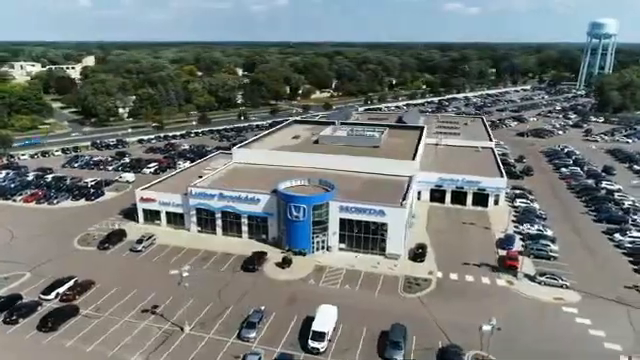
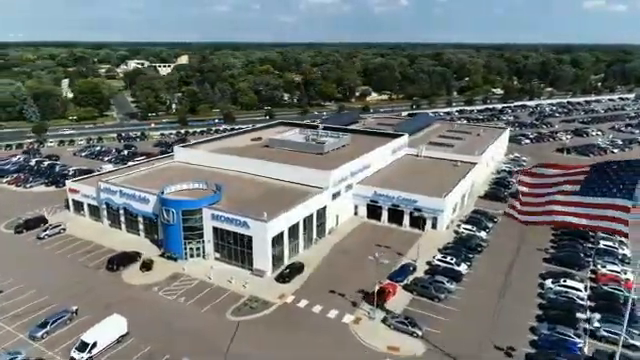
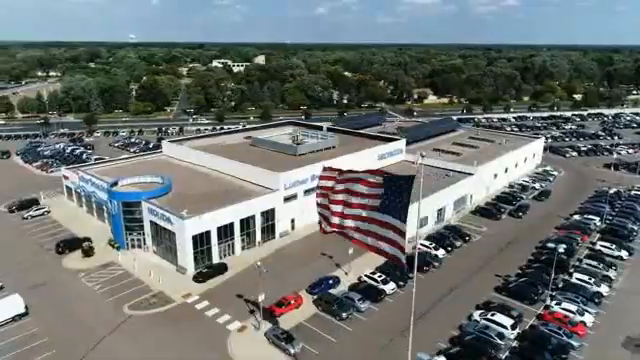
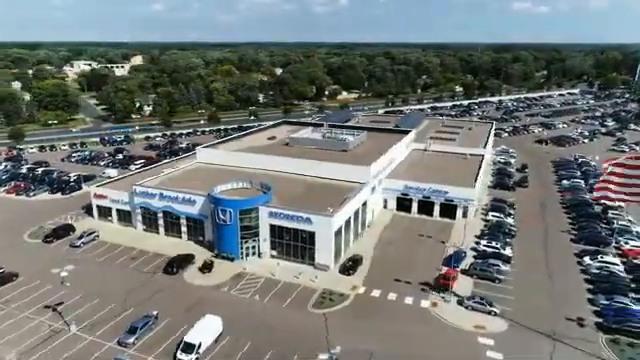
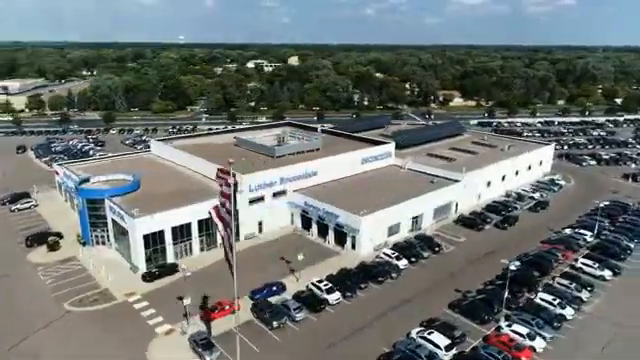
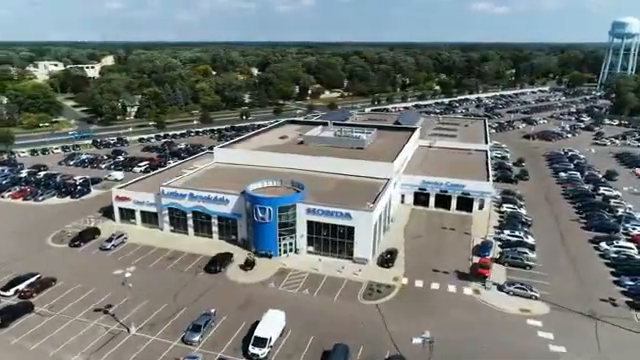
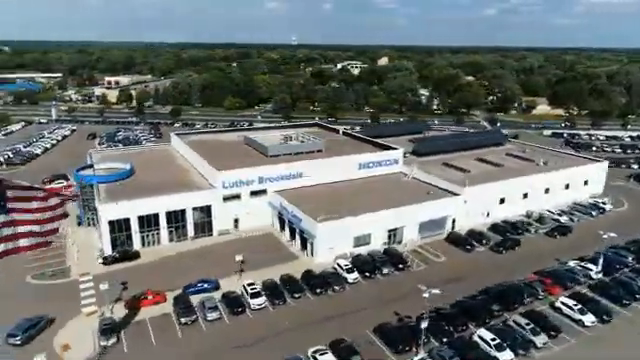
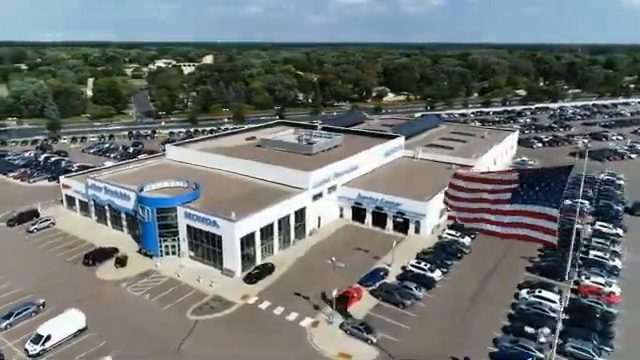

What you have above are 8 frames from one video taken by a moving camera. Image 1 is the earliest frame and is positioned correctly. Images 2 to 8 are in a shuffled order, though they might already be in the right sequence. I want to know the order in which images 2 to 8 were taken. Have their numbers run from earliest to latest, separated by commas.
6, 4, 2, 8, 3, 5, 7
